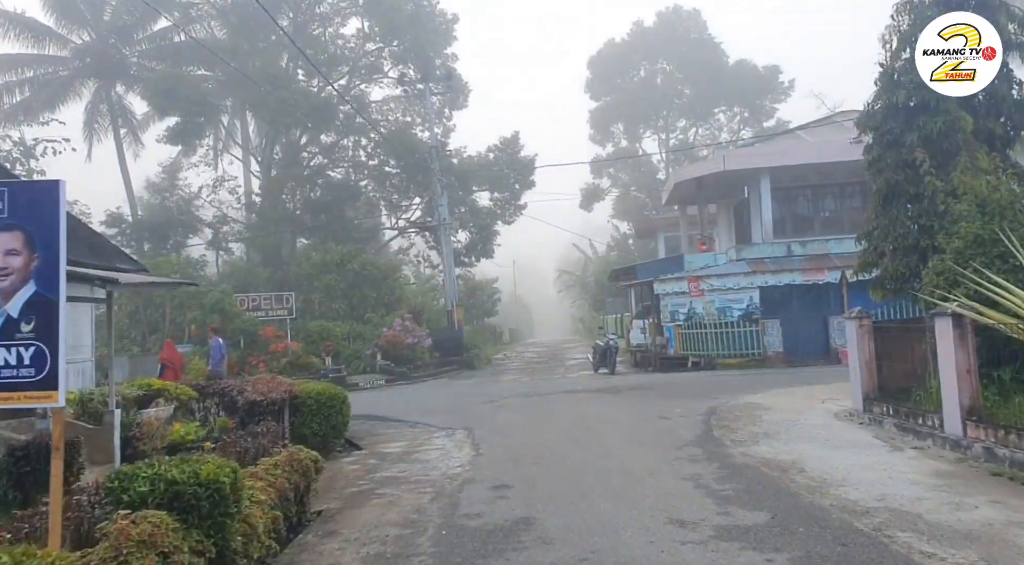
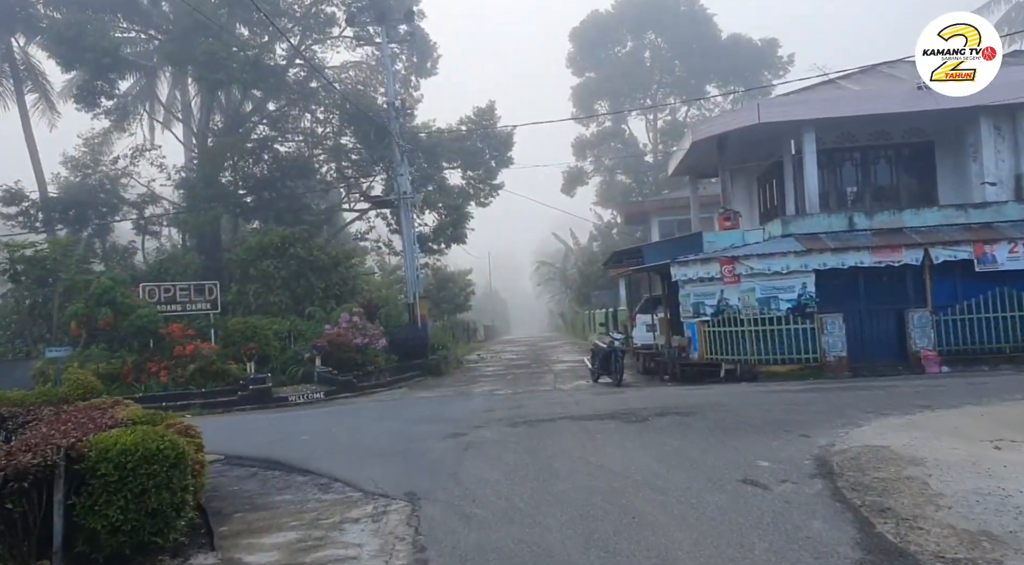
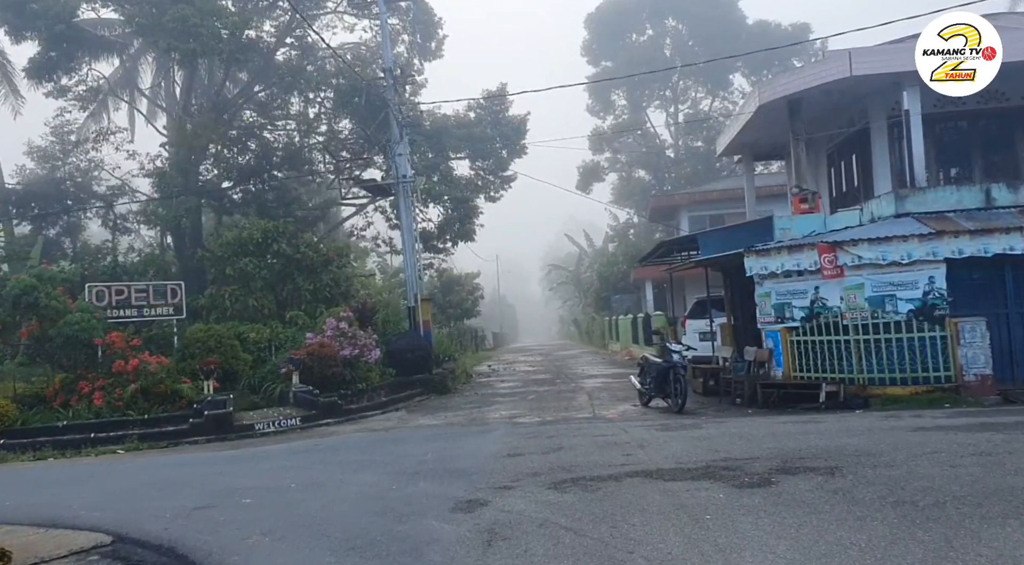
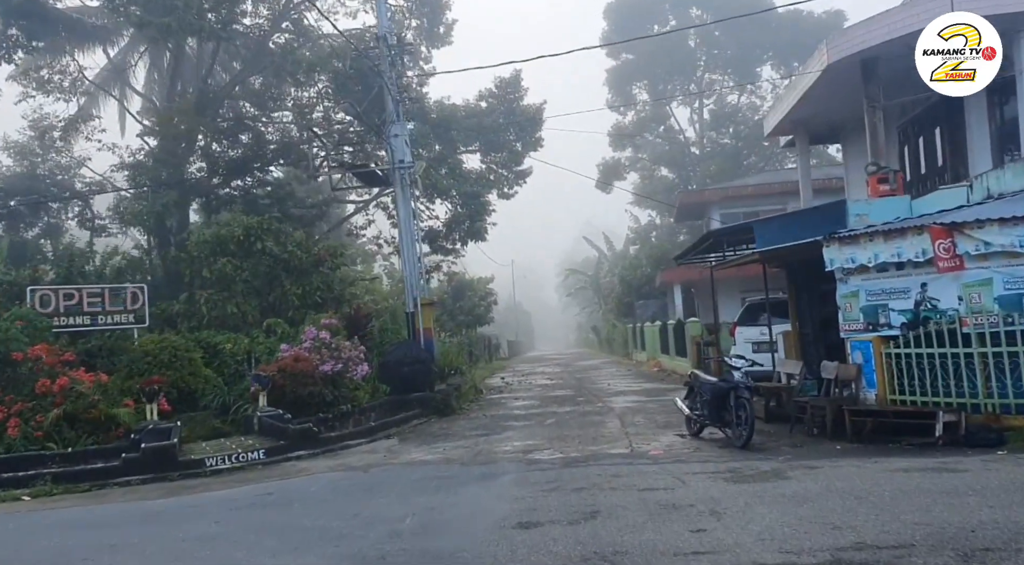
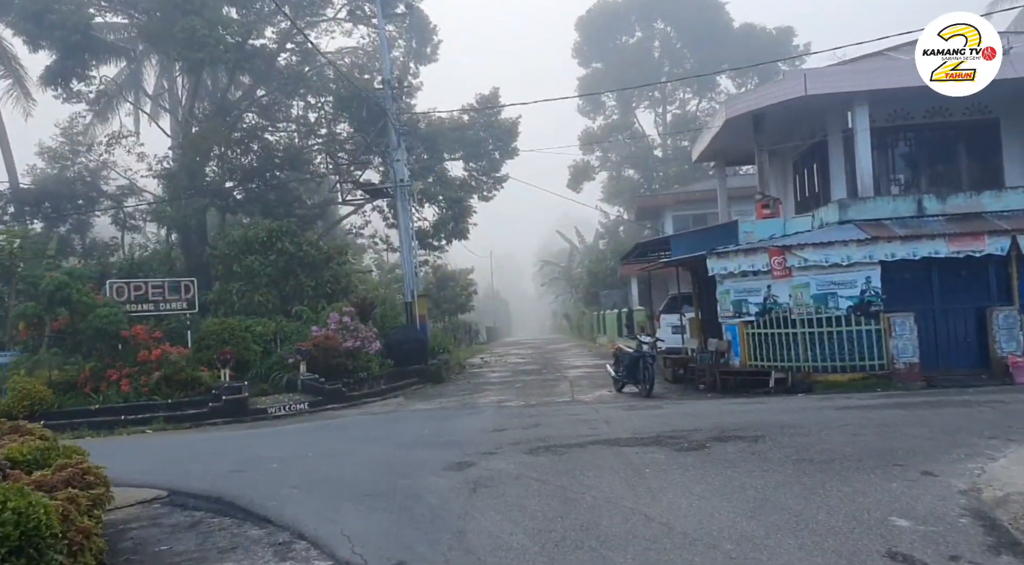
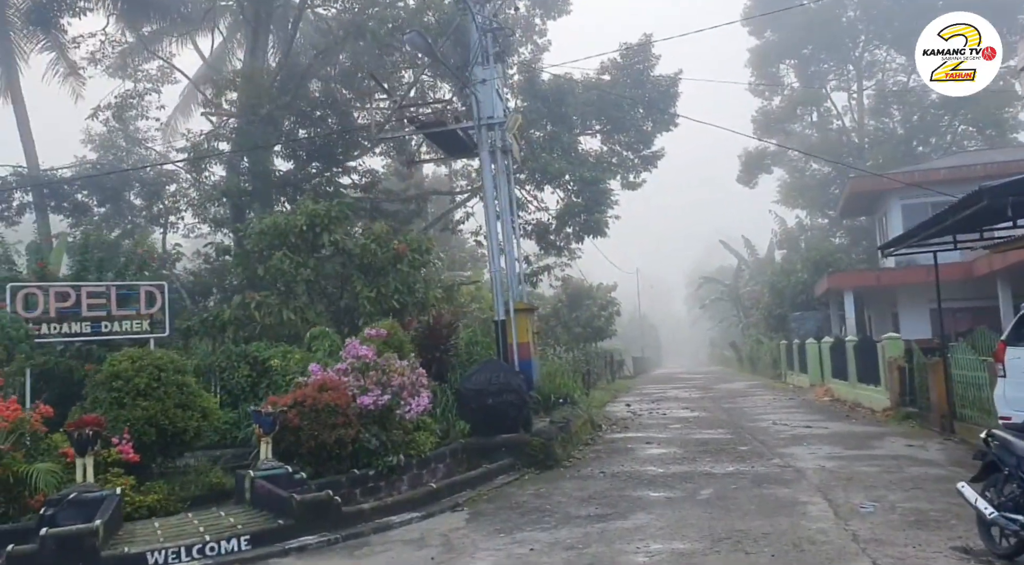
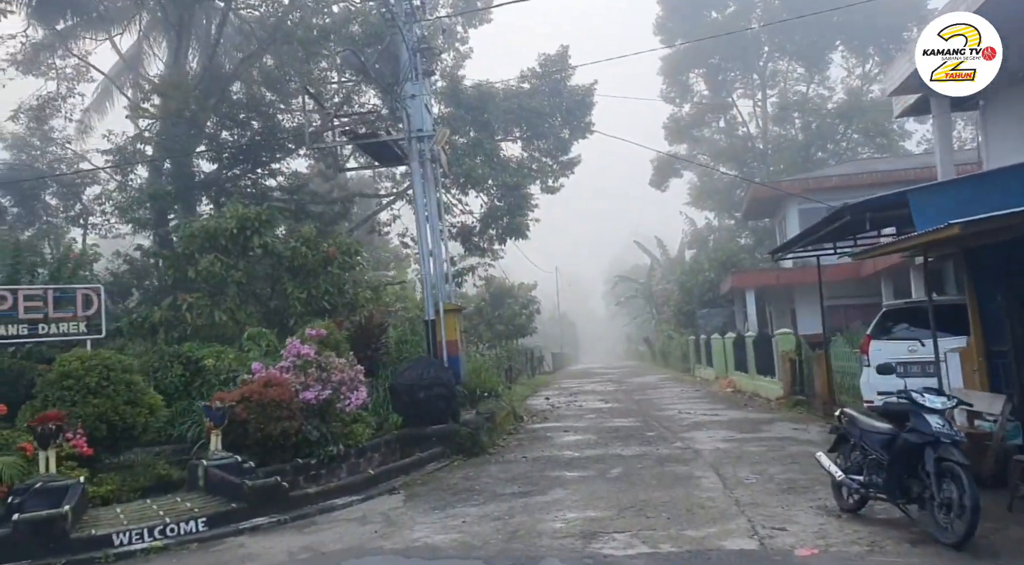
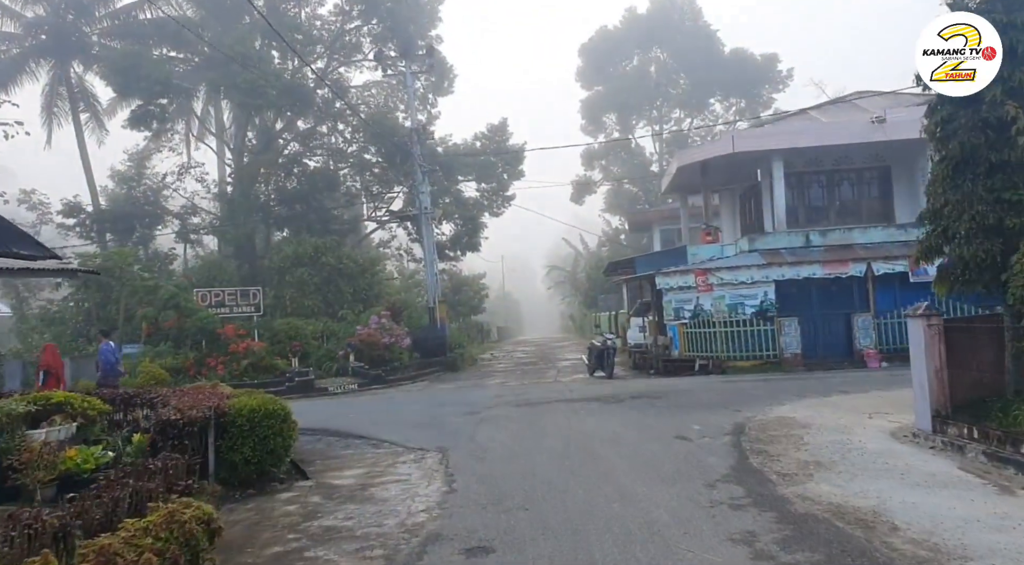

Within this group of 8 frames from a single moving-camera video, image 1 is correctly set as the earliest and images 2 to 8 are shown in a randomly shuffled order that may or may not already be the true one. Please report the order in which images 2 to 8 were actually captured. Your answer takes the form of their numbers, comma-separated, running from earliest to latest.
8, 2, 5, 3, 4, 7, 6
